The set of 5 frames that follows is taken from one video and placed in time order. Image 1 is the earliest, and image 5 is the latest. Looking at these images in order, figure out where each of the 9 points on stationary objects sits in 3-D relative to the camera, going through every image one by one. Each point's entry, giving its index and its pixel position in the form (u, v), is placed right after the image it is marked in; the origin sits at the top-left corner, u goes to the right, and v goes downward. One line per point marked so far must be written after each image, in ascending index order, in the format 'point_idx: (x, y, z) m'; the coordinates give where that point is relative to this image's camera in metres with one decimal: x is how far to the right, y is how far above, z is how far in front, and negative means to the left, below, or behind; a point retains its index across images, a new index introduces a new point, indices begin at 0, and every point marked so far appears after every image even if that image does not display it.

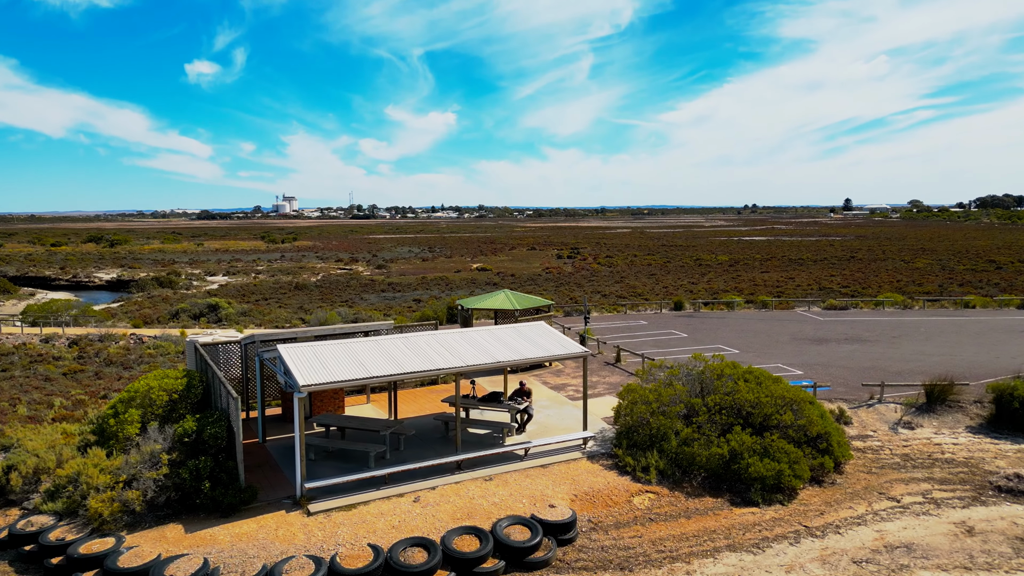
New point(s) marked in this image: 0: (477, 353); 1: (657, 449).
0: (-0.5, -1.0, +10.7) m
1: (+2.1, -2.4, +10.5) m
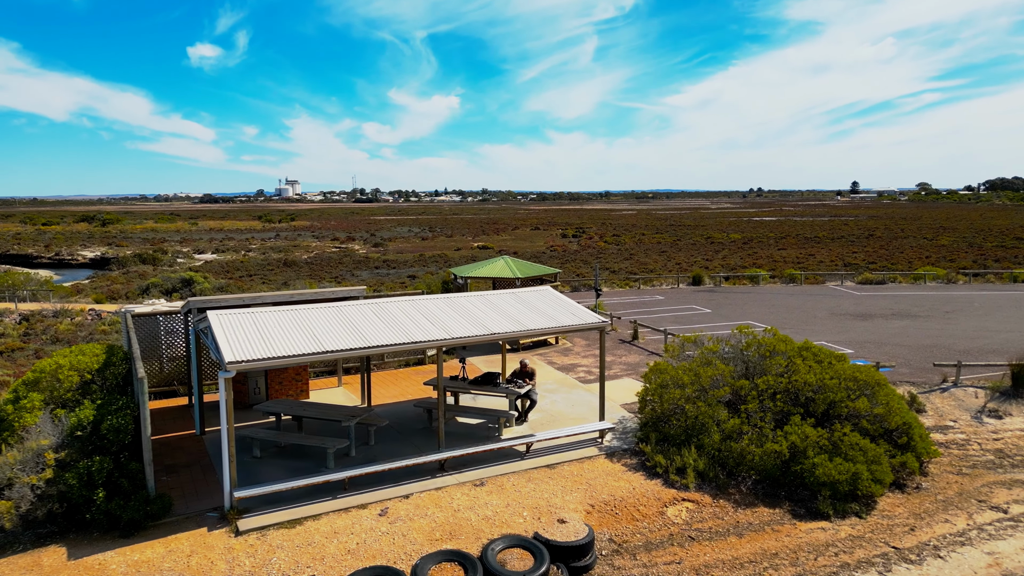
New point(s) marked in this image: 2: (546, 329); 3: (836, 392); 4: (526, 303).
0: (-0.6, -0.4, +8.4) m
1: (+2.1, -1.8, +8.2) m
2: (+0.4, -0.5, +8.3) m
3: (+3.8, -1.2, +8.4) m
4: (+0.2, -0.1, +9.3) m
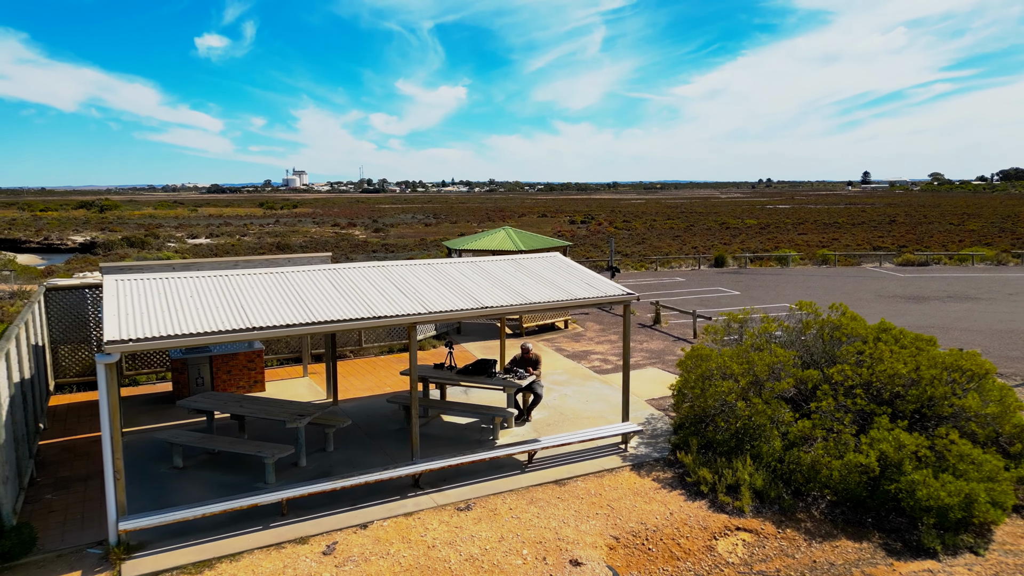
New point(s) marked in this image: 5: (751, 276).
0: (-0.6, 0.0, +6.5) m
1: (+2.1, -1.5, +6.3) m
2: (+0.4, -0.1, +6.4) m
3: (+3.8, -0.9, +6.4) m
4: (+0.1, +0.2, +7.4) m
5: (+6.2, +0.3, +18.5) m
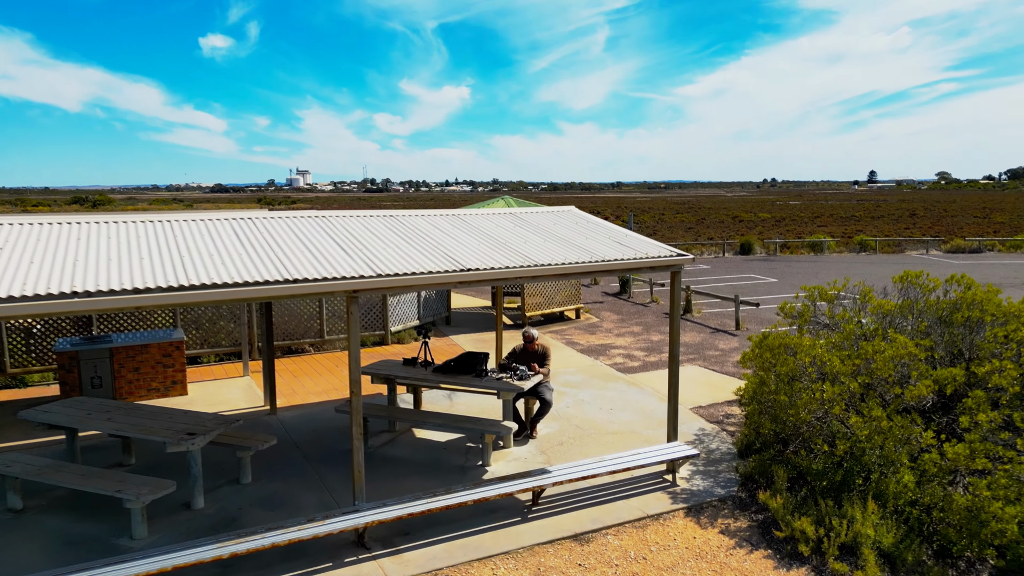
0: (-0.6, +0.2, +4.4) m
1: (+2.0, -1.2, +4.2) m
2: (+0.3, +0.1, +4.3) m
3: (+3.8, -0.6, +4.3) m
4: (+0.1, +0.5, +5.3) m
5: (+6.3, +0.6, +16.3) m
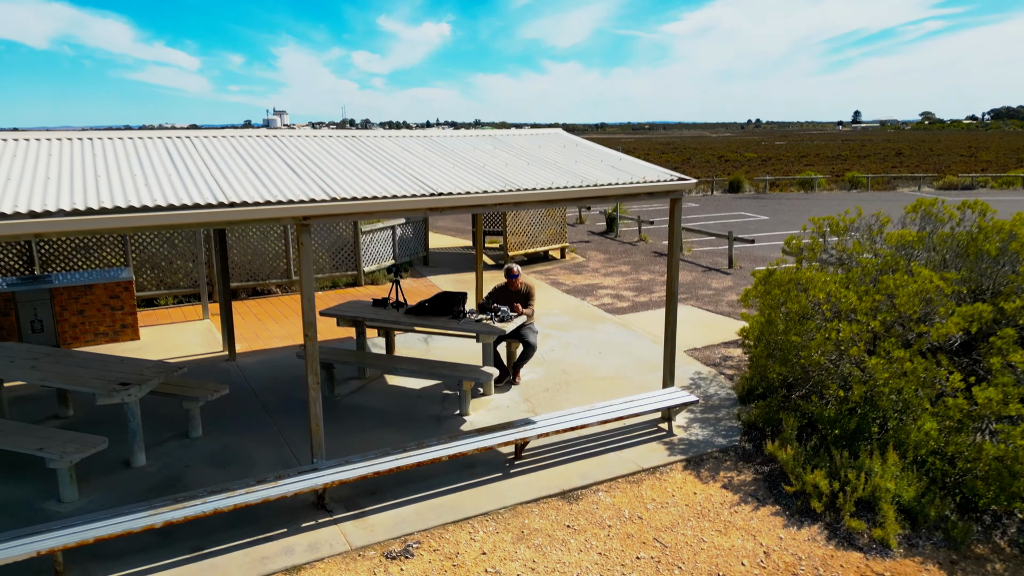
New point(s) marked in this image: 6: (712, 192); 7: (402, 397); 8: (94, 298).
0: (-0.7, +0.6, +3.8) m
1: (+1.9, -0.8, +3.8) m
2: (+0.2, +0.5, +3.7) m
3: (+3.7, -0.2, +3.9) m
4: (0.0, +1.0, +4.7) m
5: (+5.9, +2.0, +15.8) m
6: (+5.1, +2.4, +17.9) m
7: (-0.8, -0.7, +4.8) m
8: (-3.5, -0.1, +5.9) m
